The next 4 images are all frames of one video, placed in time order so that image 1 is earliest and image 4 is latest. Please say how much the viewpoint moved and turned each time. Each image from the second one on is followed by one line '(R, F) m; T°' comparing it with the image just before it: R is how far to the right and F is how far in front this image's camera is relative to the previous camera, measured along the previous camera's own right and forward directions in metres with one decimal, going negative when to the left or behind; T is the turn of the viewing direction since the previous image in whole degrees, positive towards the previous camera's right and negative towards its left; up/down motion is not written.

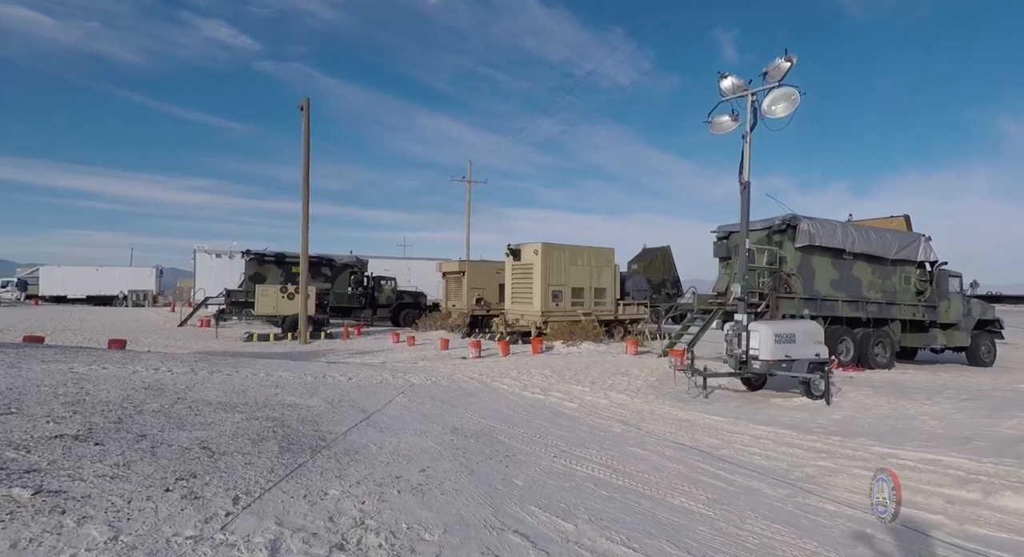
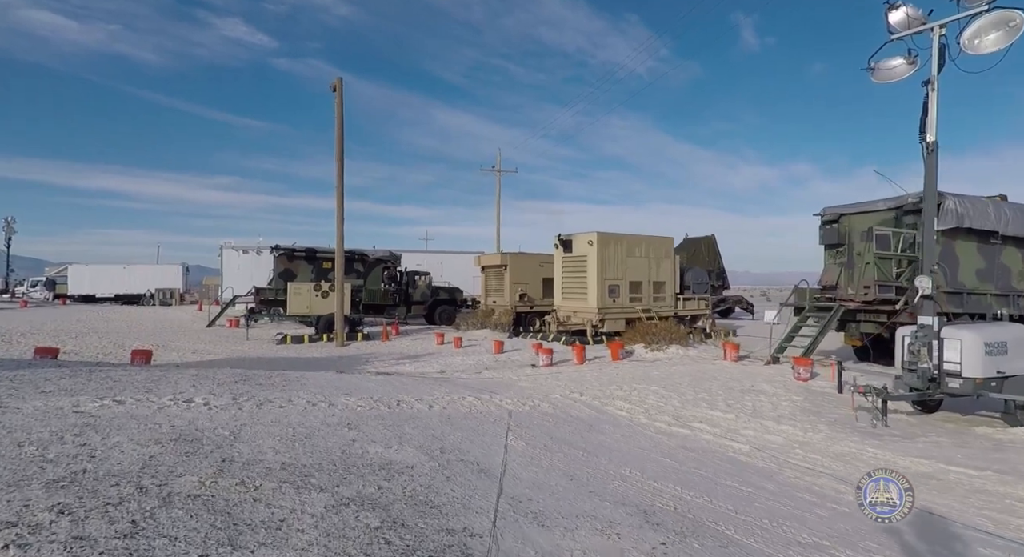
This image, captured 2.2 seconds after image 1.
(-1.4, +2.2) m; -2°
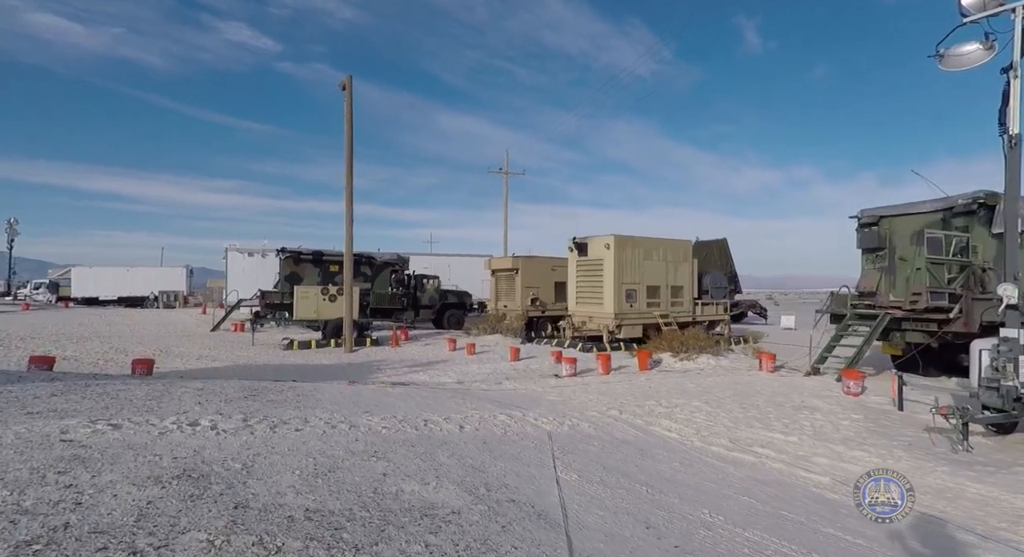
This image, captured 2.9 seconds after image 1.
(-0.4, +0.8) m; 0°
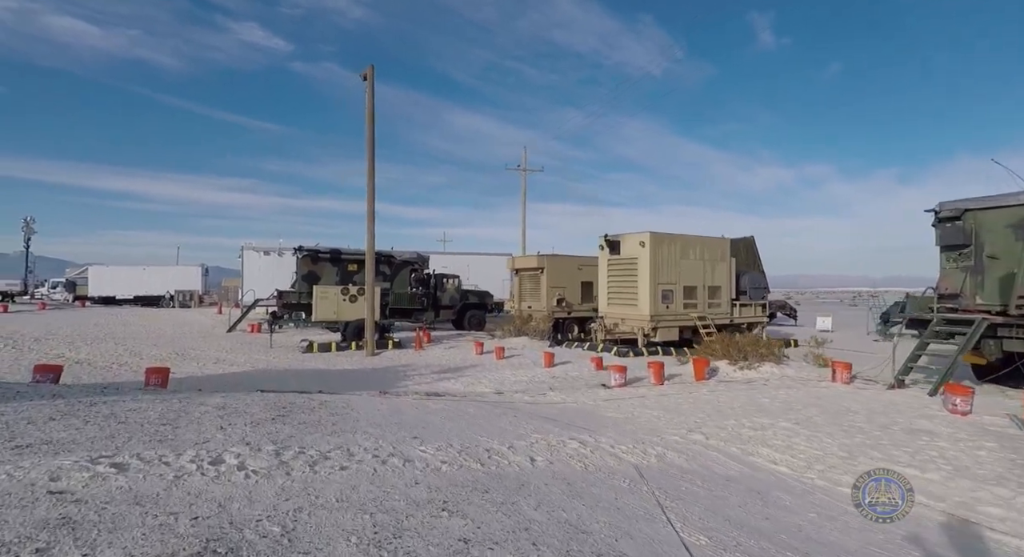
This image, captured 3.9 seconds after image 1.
(-0.7, +1.2) m; -1°
